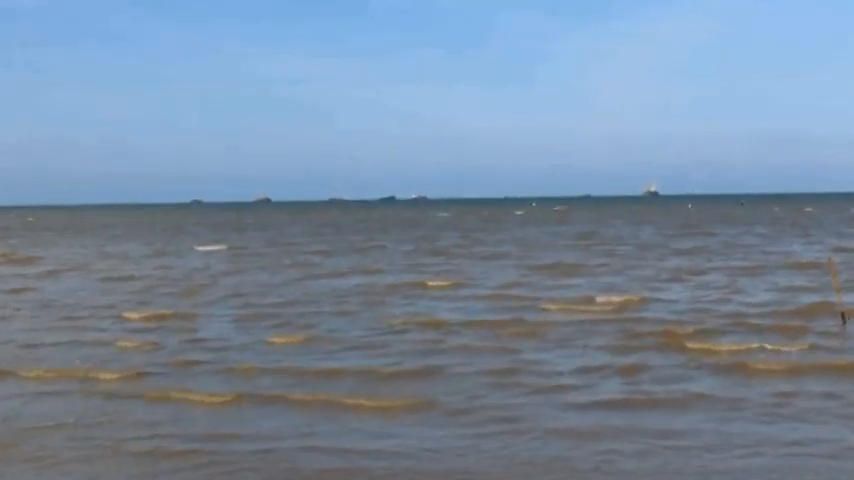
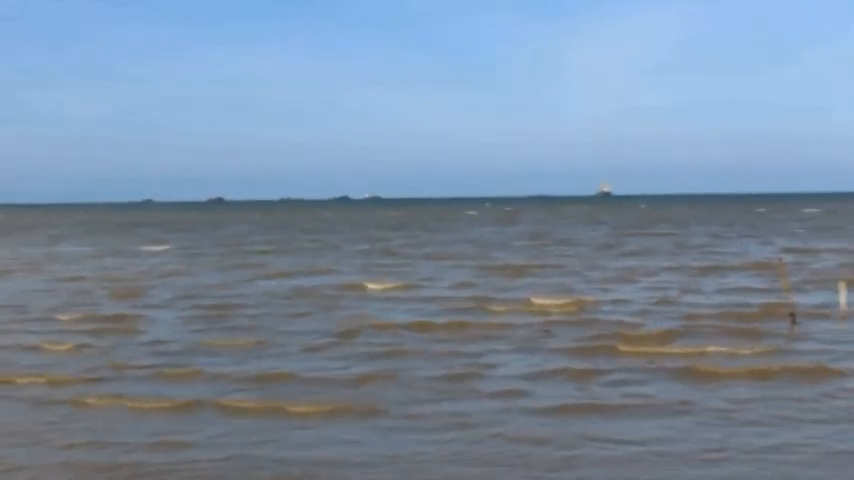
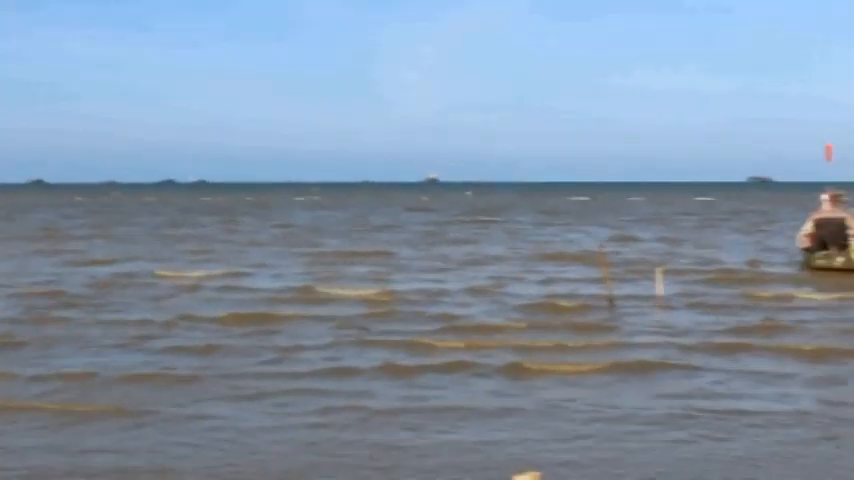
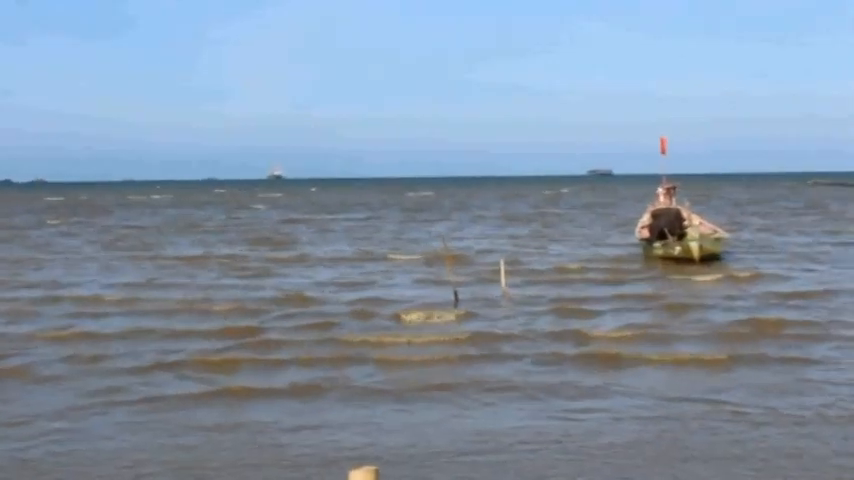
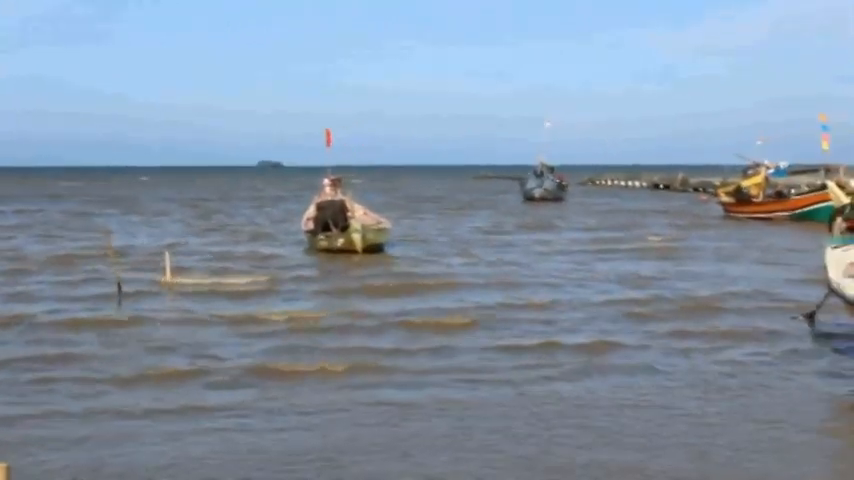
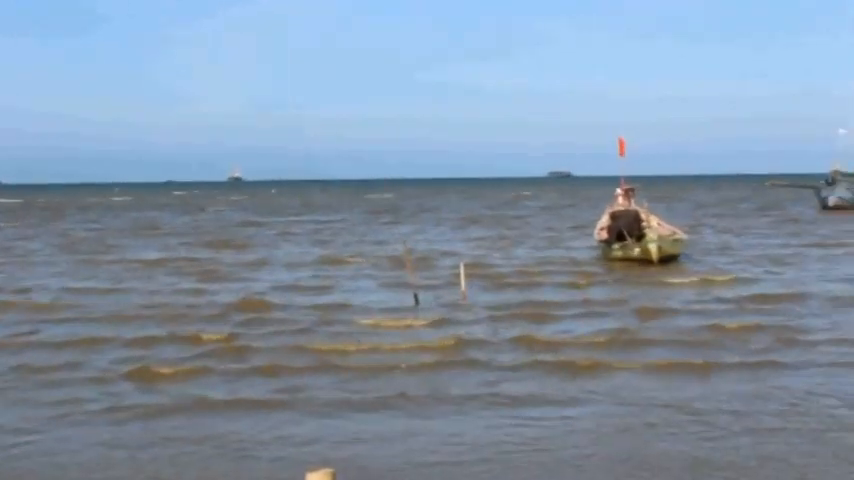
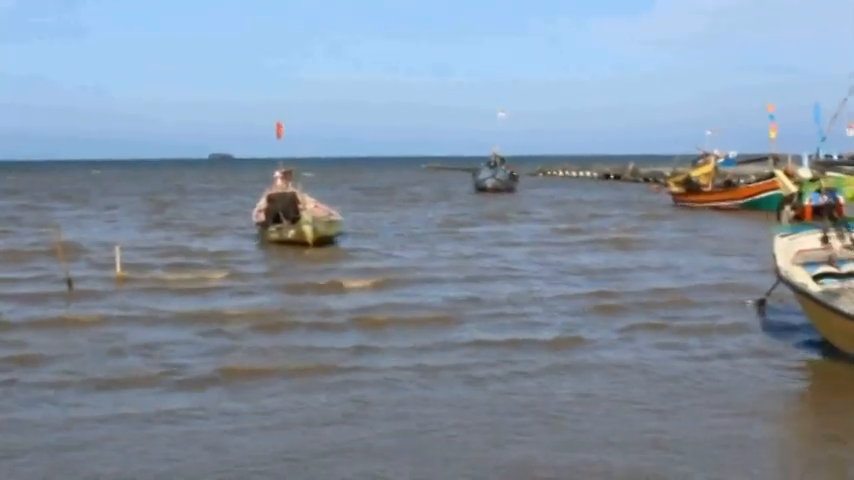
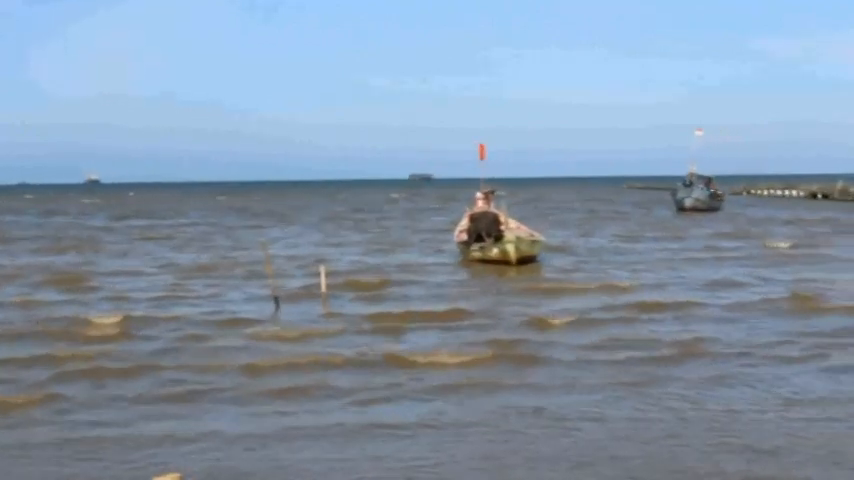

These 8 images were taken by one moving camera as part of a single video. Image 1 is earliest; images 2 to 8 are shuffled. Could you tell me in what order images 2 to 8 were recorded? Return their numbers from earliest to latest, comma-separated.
2, 3, 4, 6, 8, 5, 7
